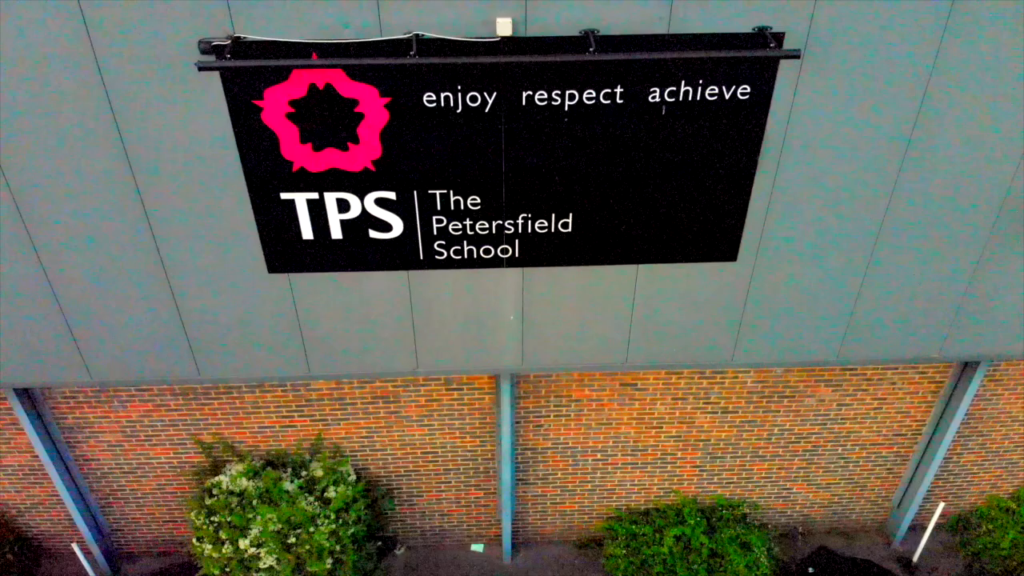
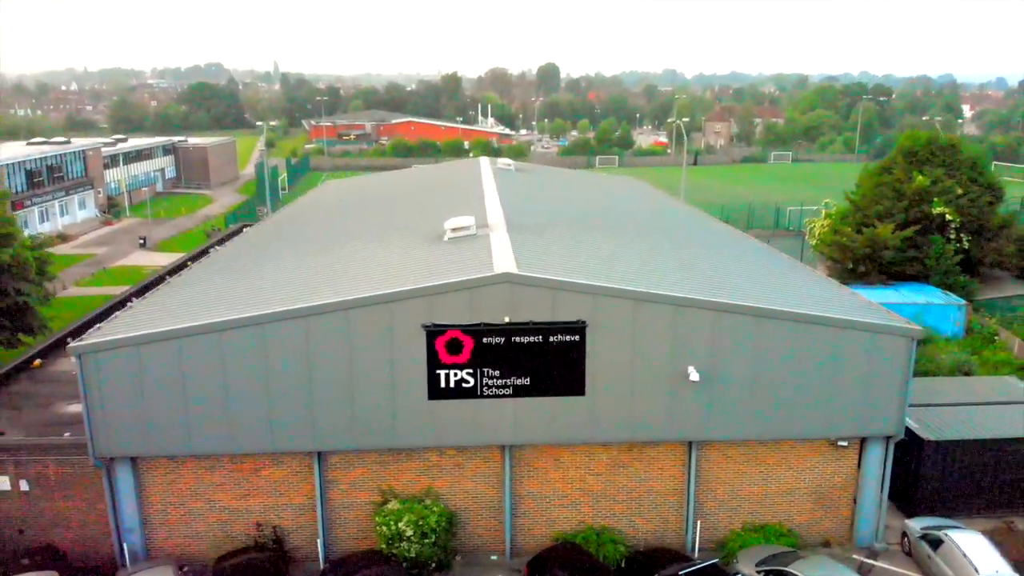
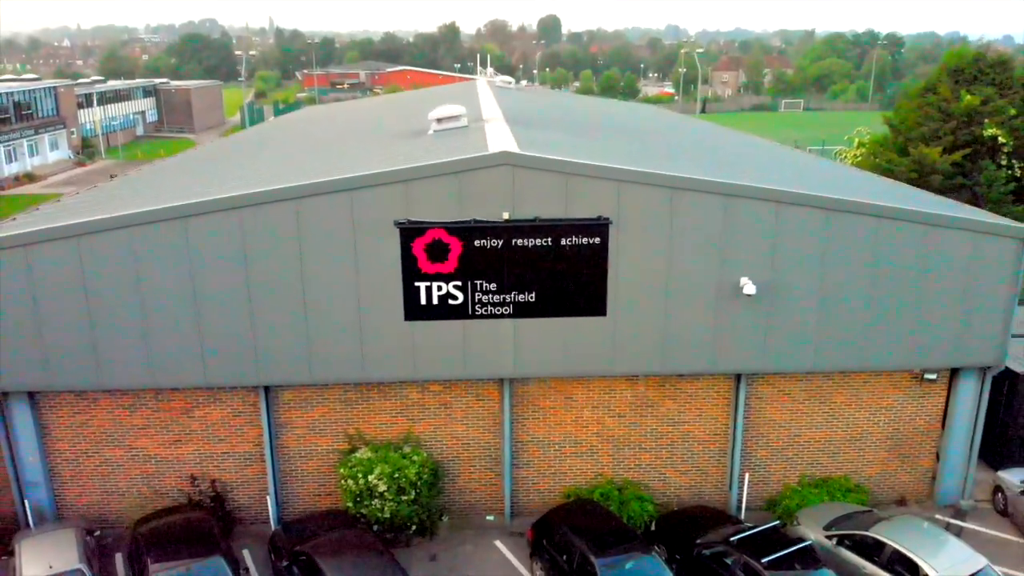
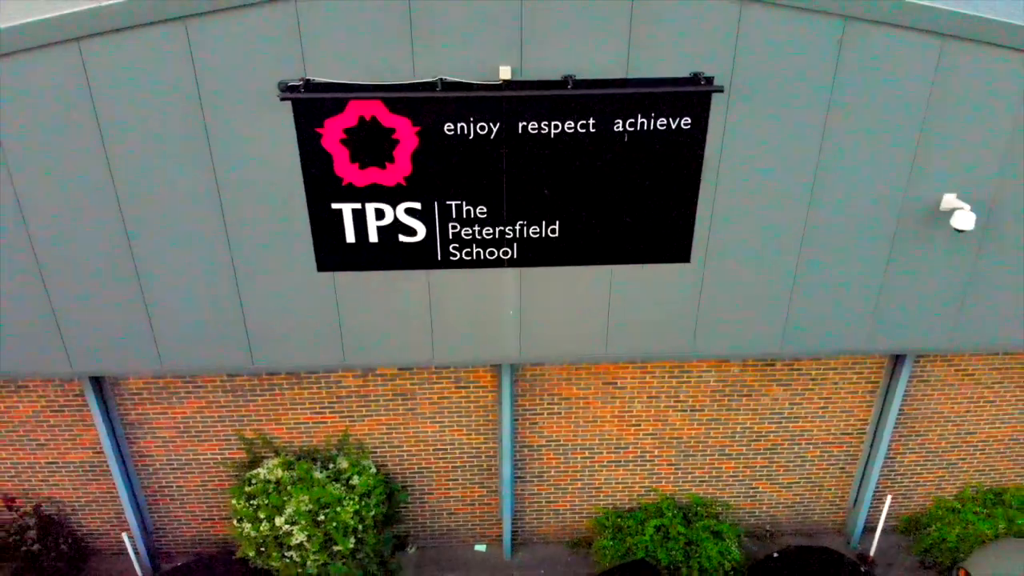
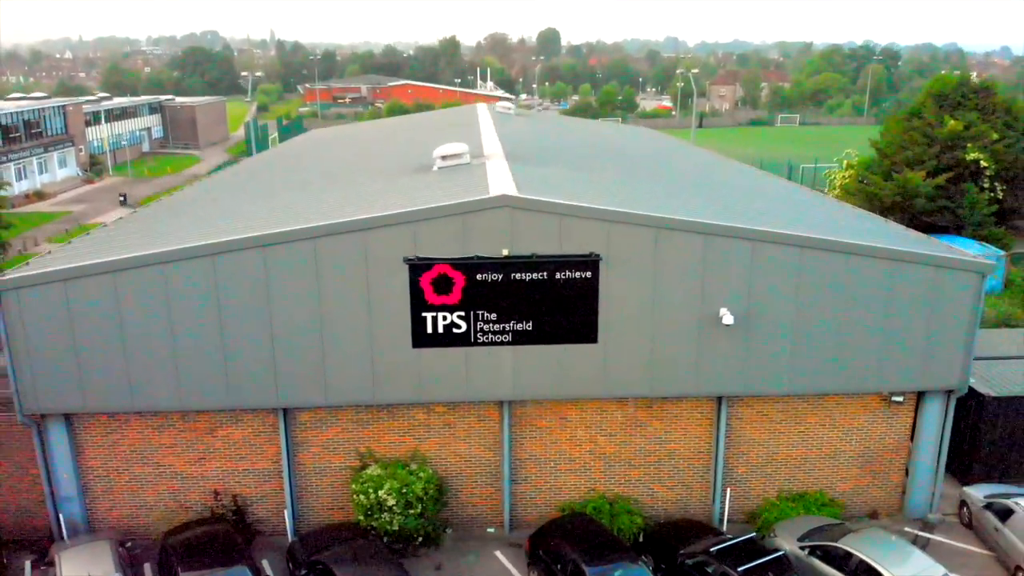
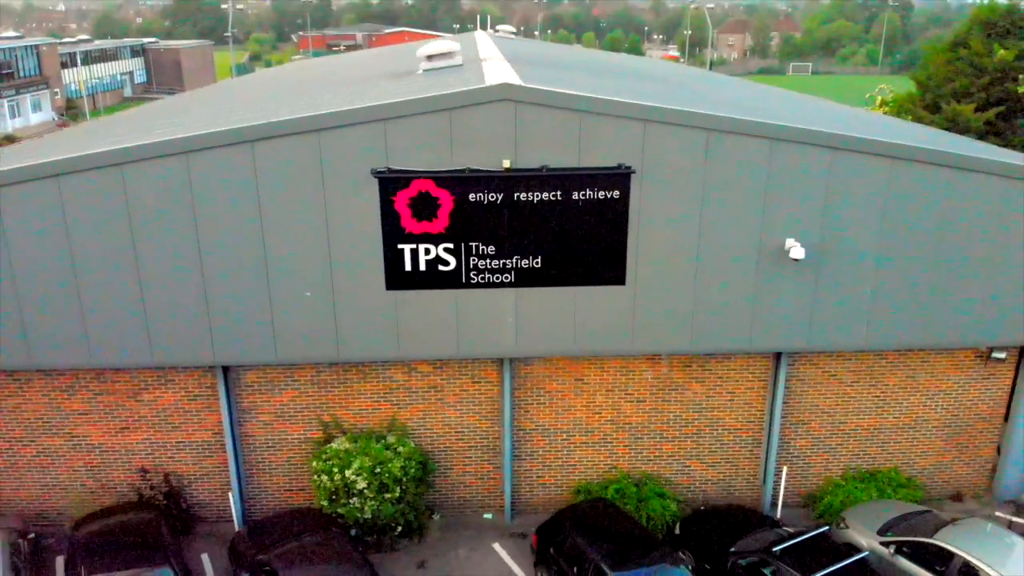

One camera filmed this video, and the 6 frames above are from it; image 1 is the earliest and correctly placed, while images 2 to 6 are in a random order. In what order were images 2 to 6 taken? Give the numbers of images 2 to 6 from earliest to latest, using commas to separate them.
4, 6, 3, 5, 2
